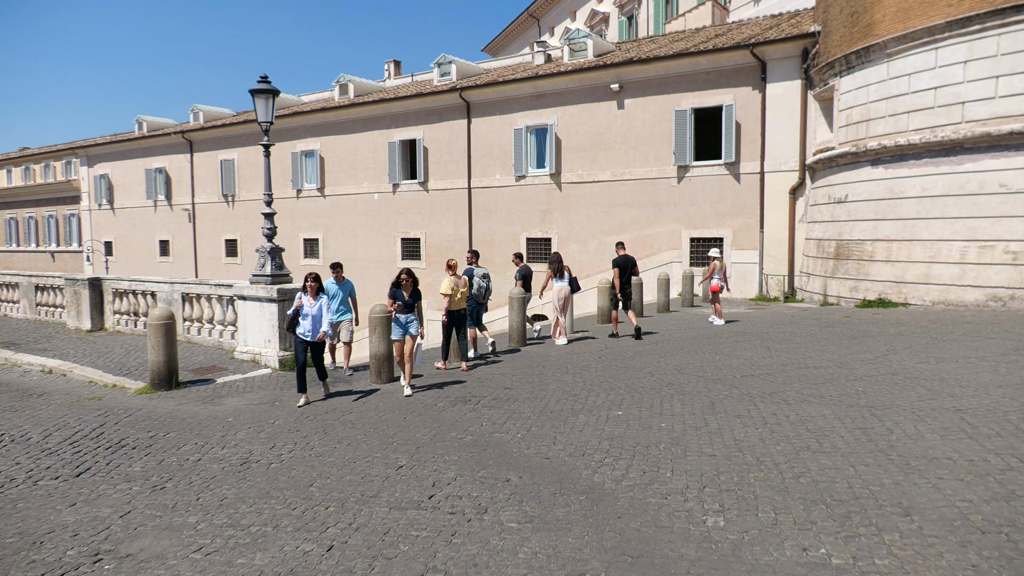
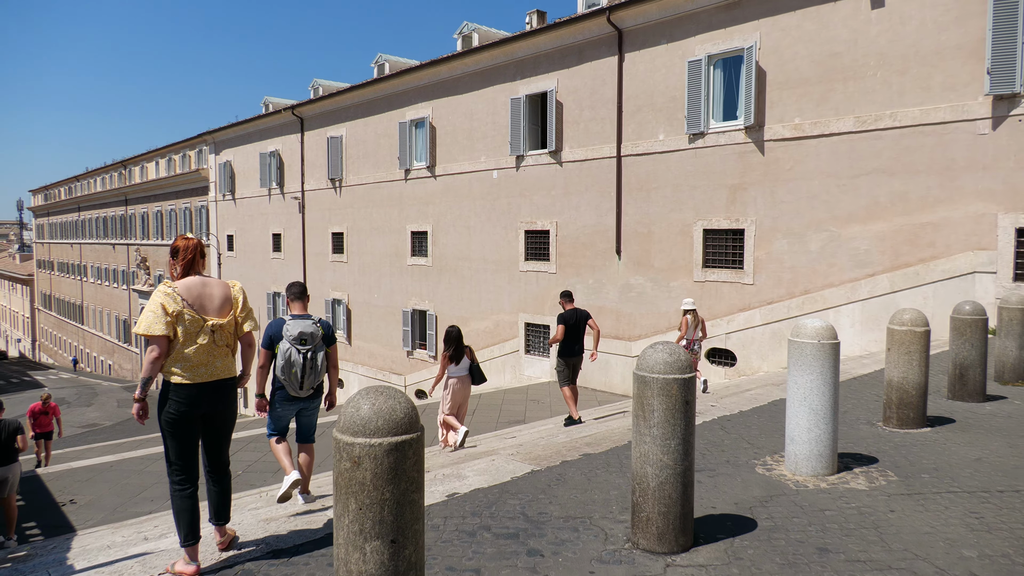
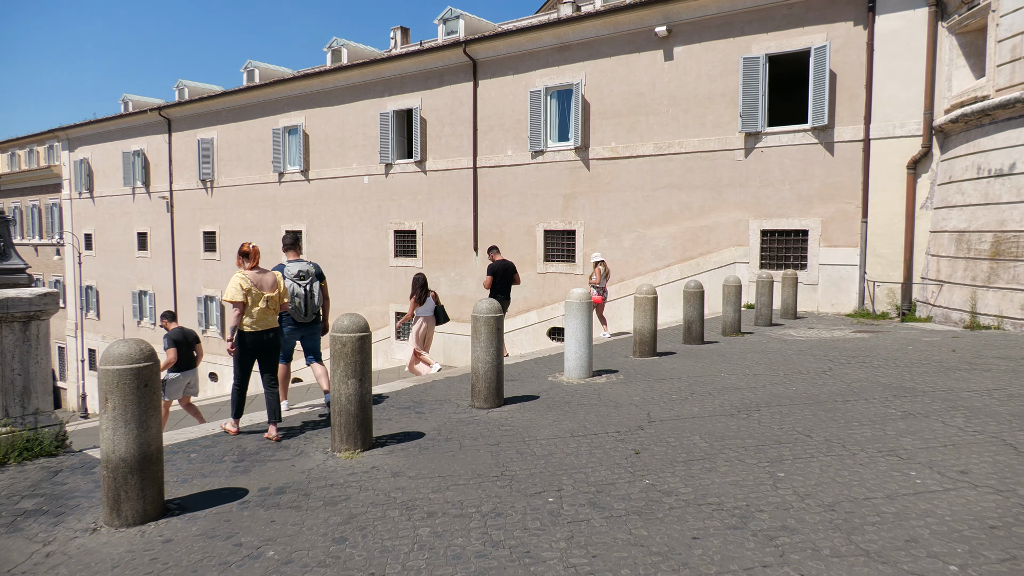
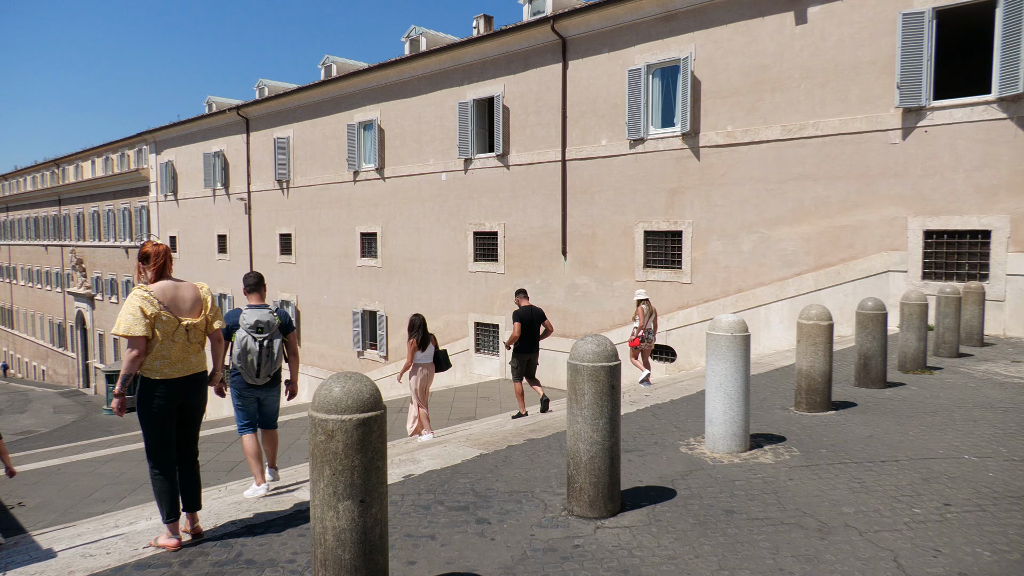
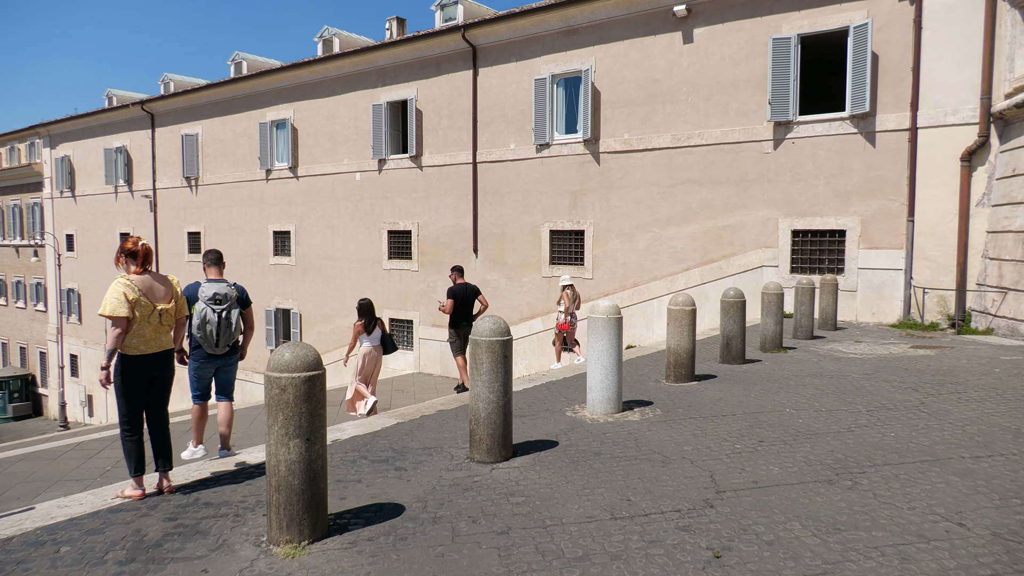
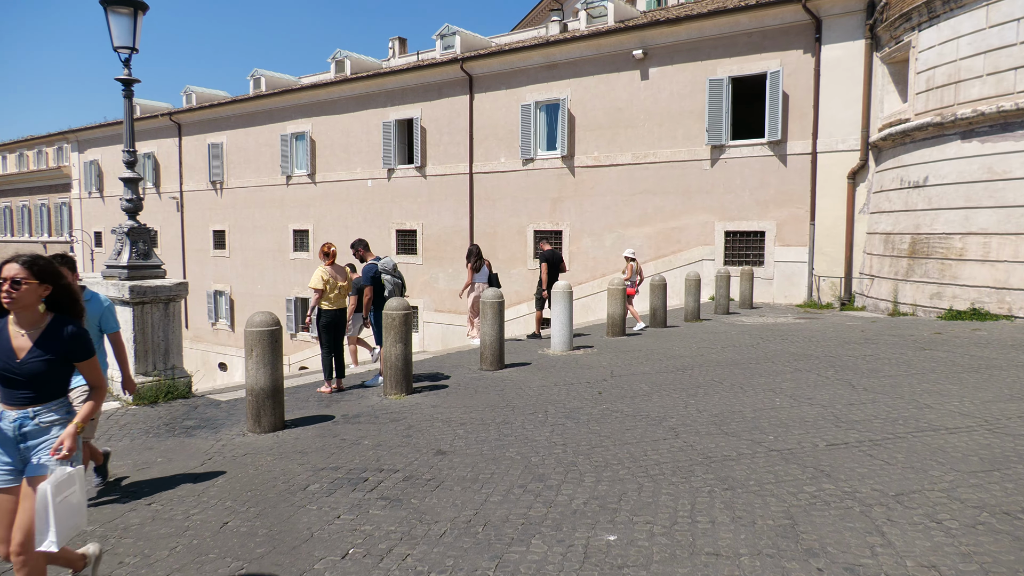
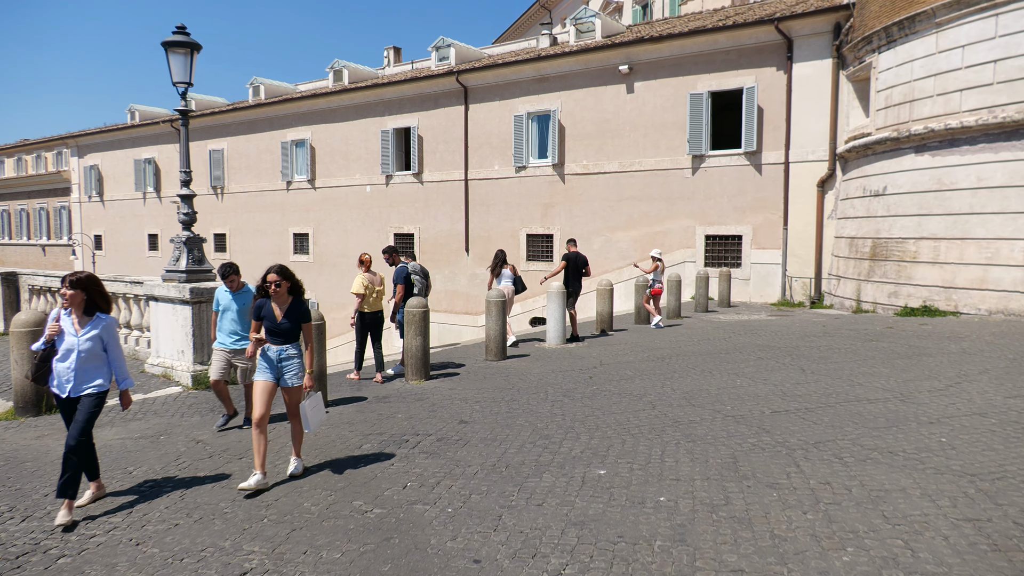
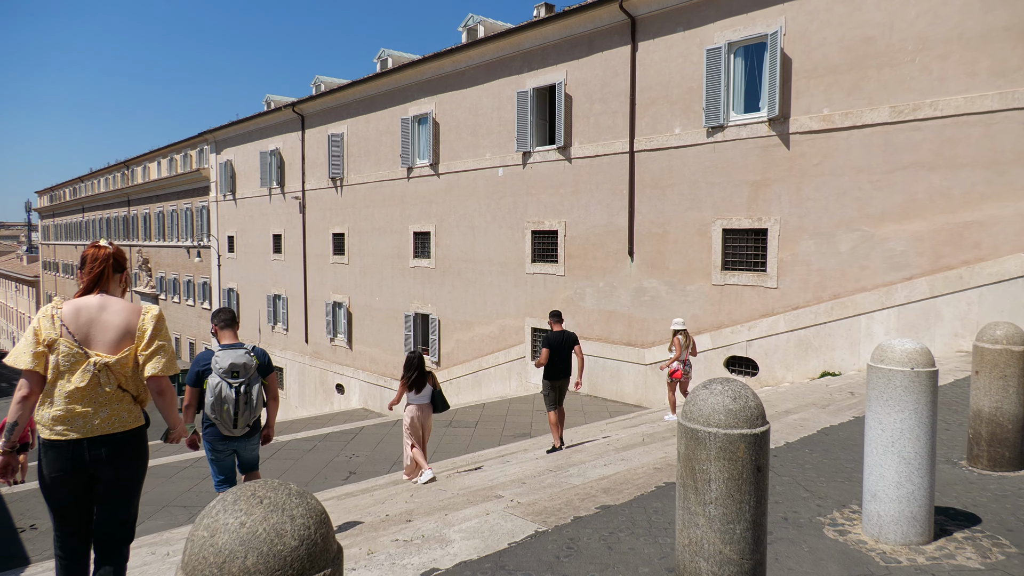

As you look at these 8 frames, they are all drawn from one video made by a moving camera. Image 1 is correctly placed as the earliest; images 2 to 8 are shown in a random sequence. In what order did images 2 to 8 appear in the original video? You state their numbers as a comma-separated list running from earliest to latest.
7, 6, 3, 5, 4, 2, 8
